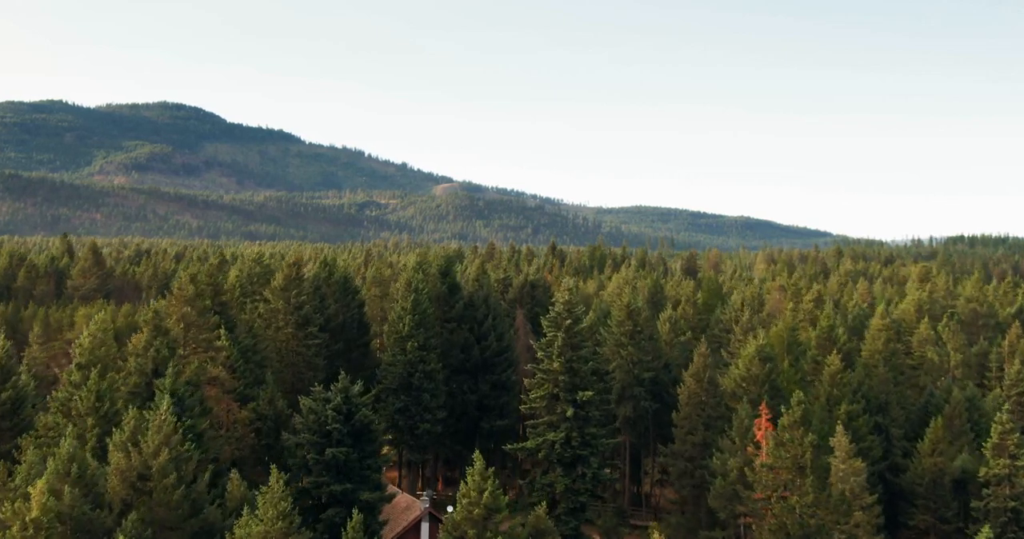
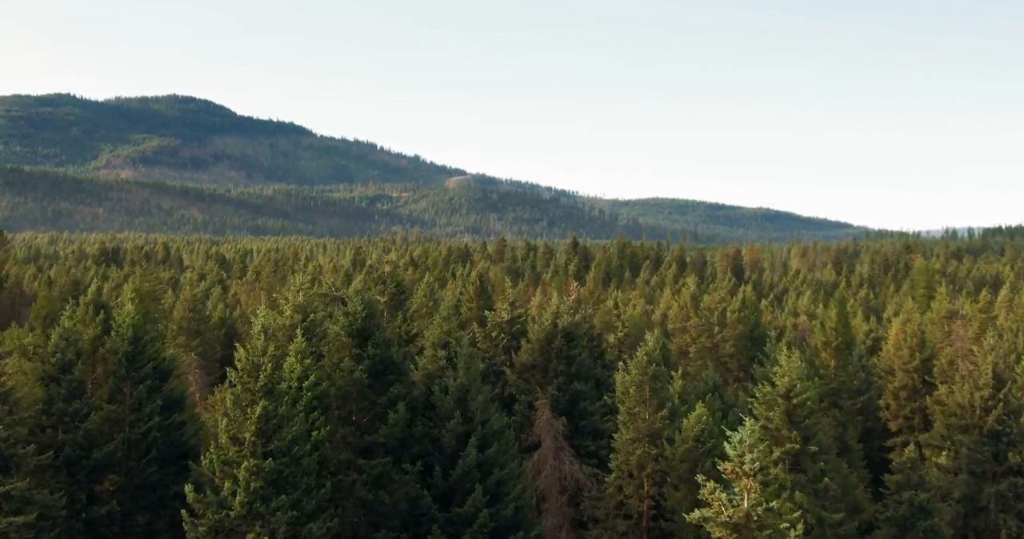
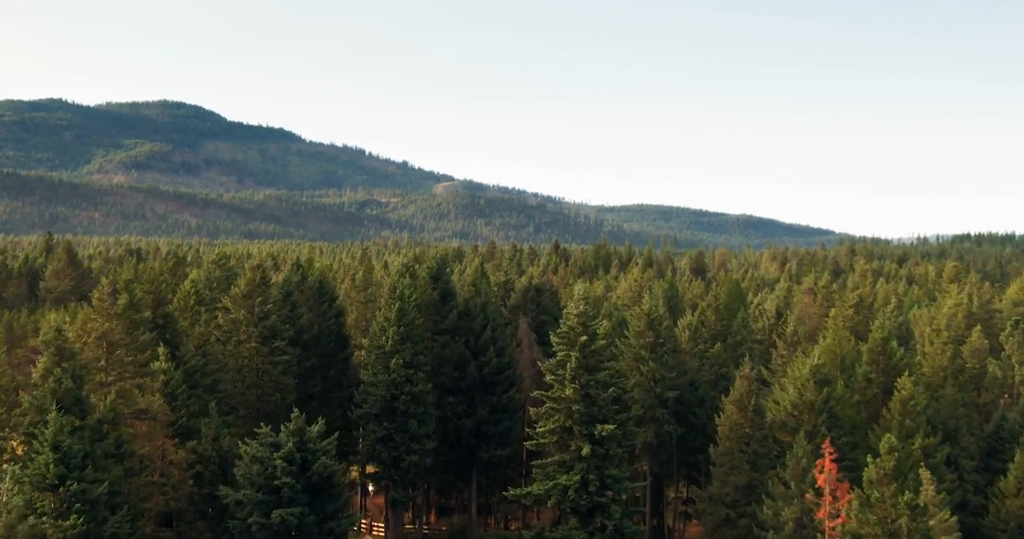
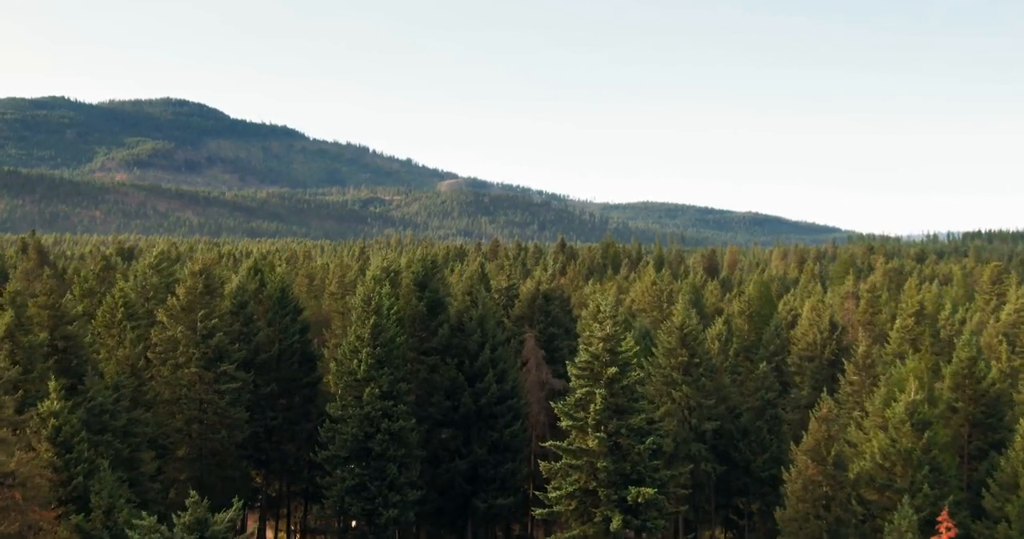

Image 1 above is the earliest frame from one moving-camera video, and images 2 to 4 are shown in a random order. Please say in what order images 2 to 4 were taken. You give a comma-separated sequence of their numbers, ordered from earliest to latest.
3, 4, 2
